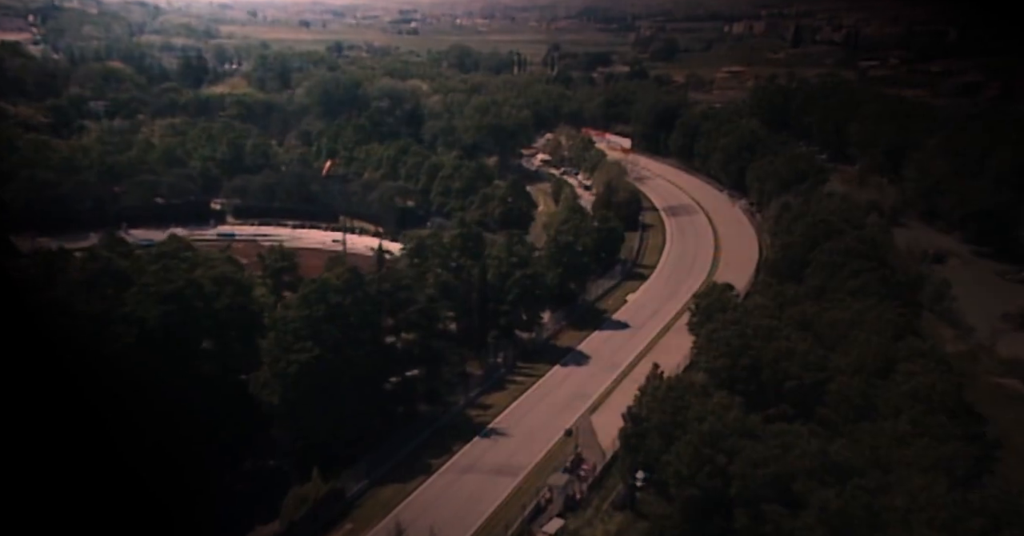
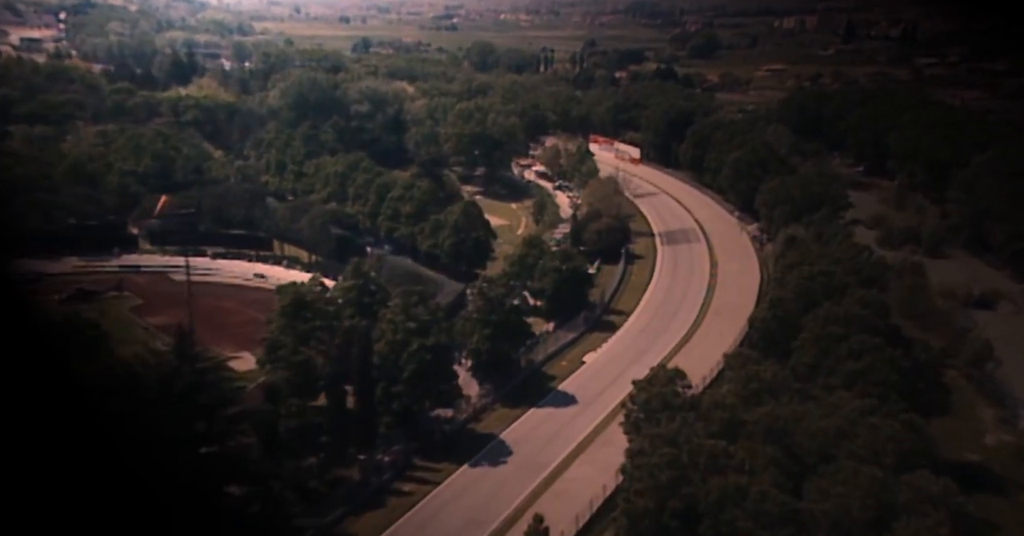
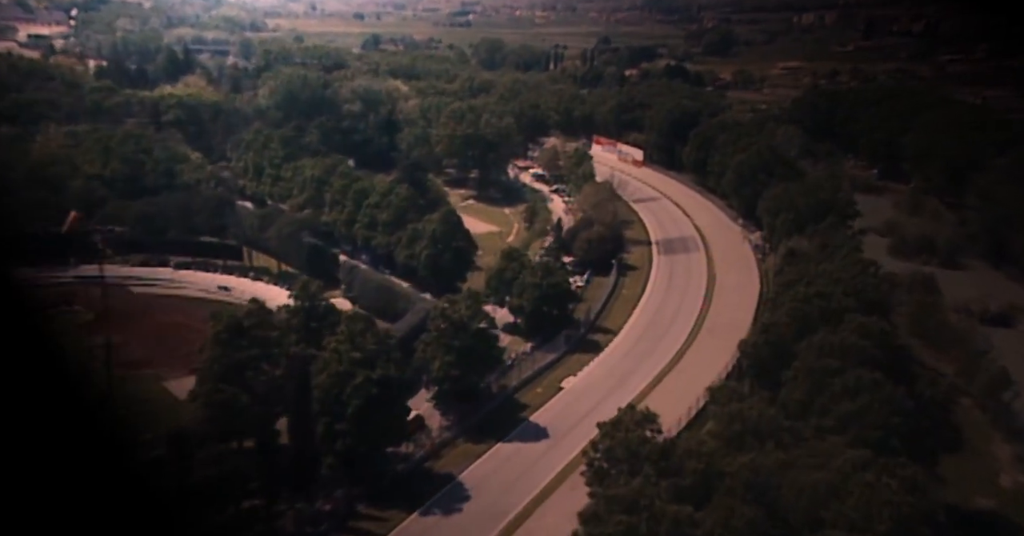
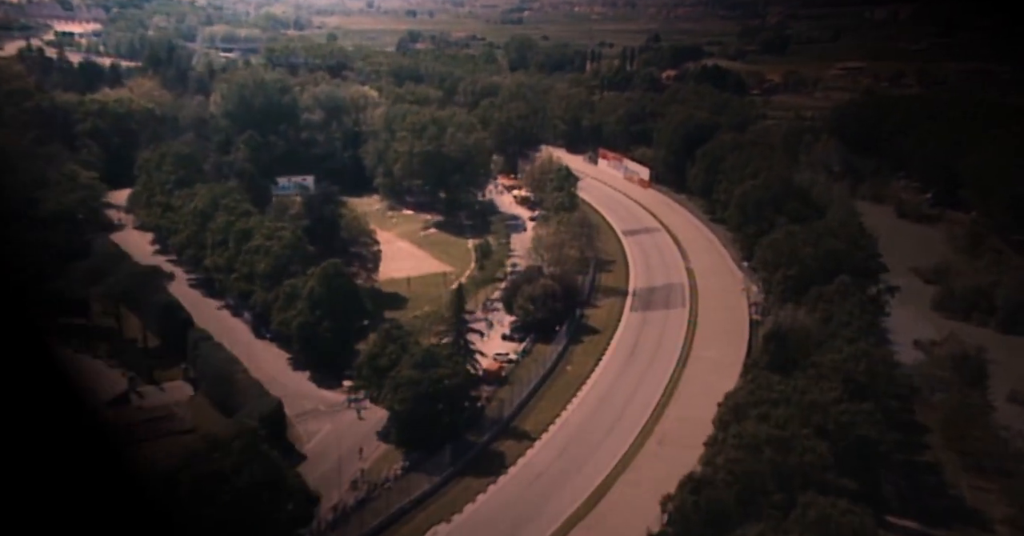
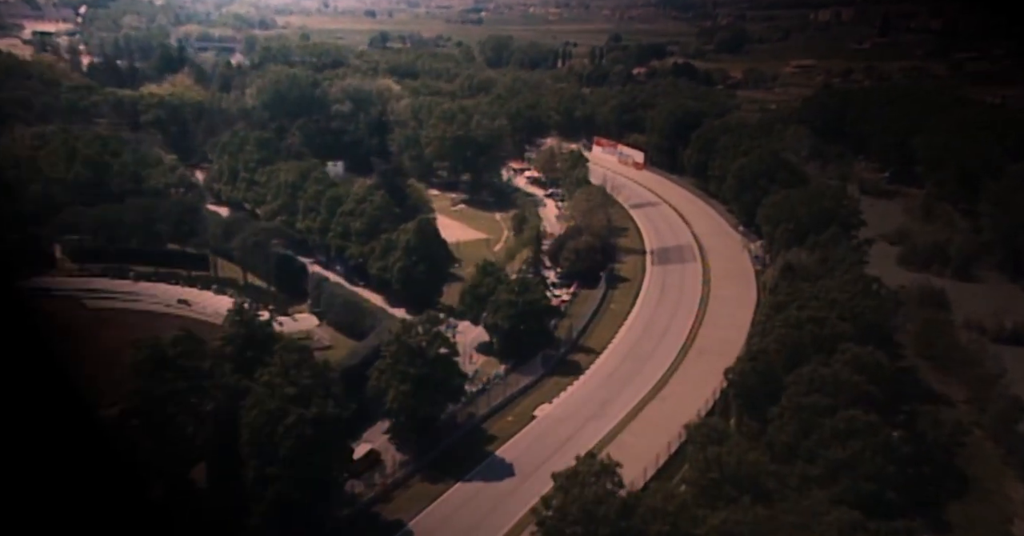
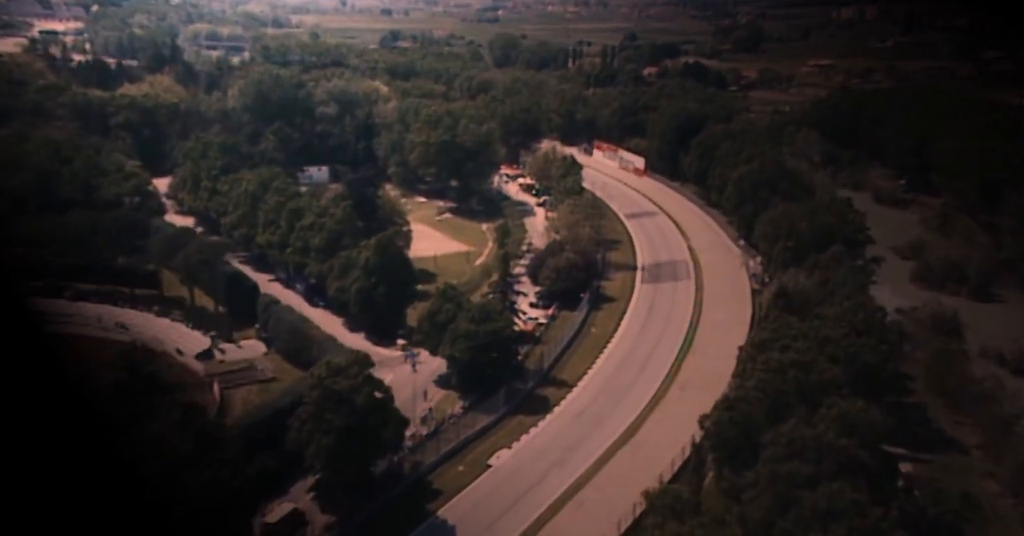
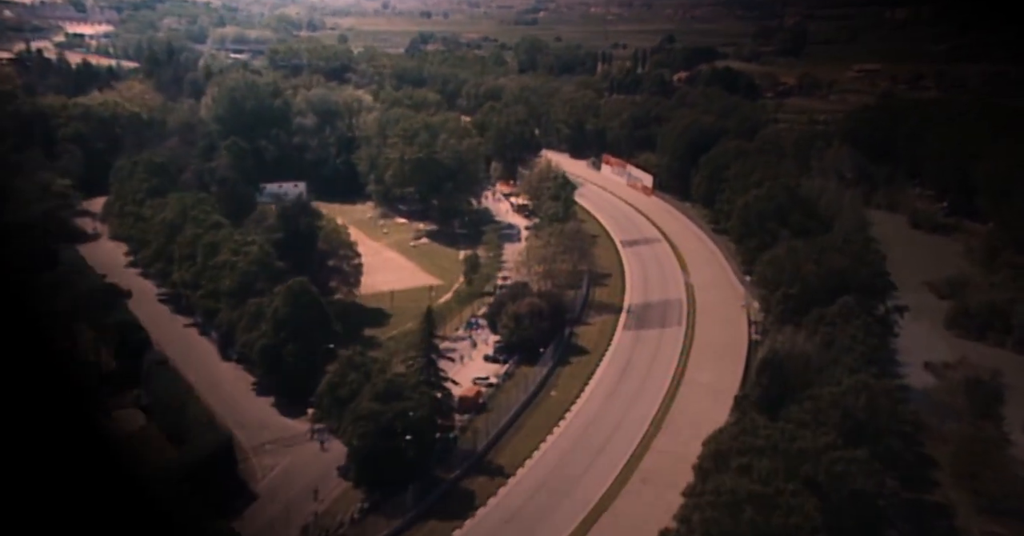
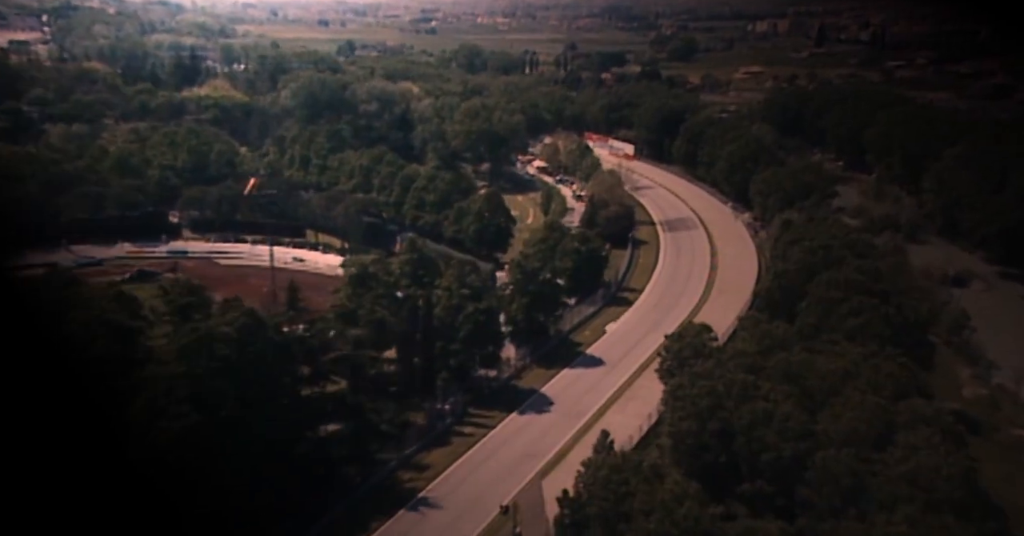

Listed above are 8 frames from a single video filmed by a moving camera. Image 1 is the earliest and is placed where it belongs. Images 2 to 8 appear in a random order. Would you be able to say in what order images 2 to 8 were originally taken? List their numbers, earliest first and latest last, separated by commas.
8, 2, 3, 5, 6, 4, 7
